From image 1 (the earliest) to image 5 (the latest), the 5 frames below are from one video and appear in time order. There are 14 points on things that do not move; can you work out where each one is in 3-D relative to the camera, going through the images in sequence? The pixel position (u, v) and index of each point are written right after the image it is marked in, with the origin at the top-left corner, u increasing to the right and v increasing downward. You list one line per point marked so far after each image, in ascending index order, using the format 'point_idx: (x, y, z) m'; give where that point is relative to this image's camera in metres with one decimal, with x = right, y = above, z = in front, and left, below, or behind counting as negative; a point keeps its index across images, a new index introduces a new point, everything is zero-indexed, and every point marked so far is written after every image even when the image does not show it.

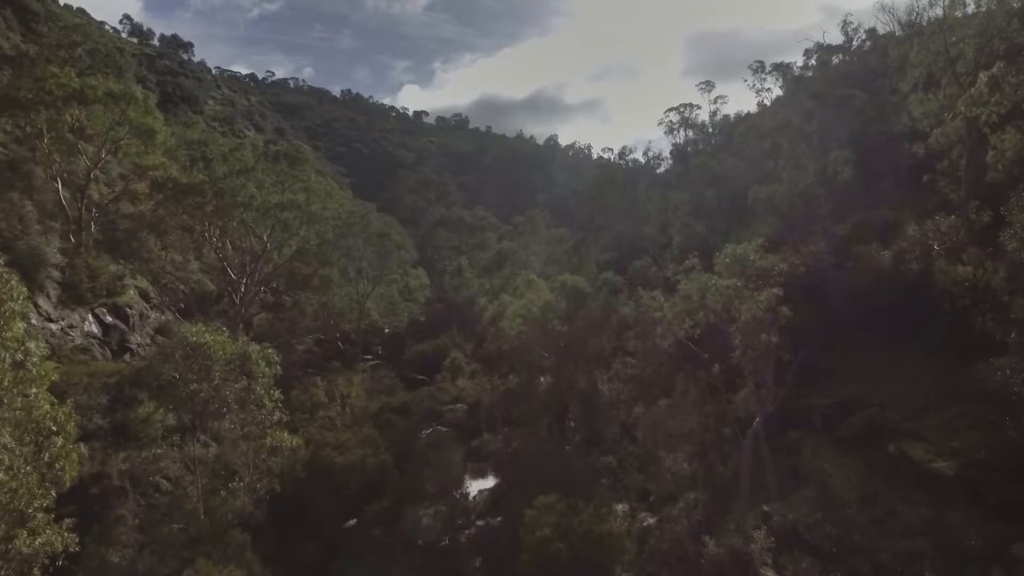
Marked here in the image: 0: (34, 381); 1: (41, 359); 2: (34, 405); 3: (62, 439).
0: (-6.1, -1.2, +12.1) m
1: (-6.2, -1.0, +12.7) m
2: (-6.0, -1.5, +11.9) m
3: (-6.0, -2.0, +12.4) m
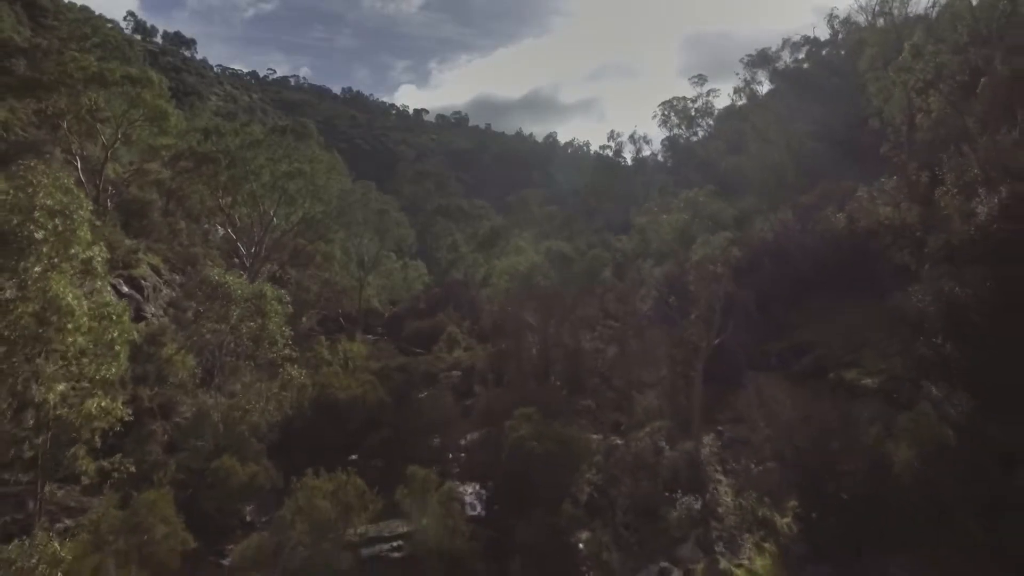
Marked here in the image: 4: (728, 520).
0: (-6.5, +0.2, +14.9) m
1: (-6.6, +0.4, +15.5) m
2: (-6.4, -0.1, +14.7) m
3: (-6.4, -0.6, +15.2) m
4: (+4.1, -4.3, +17.9) m
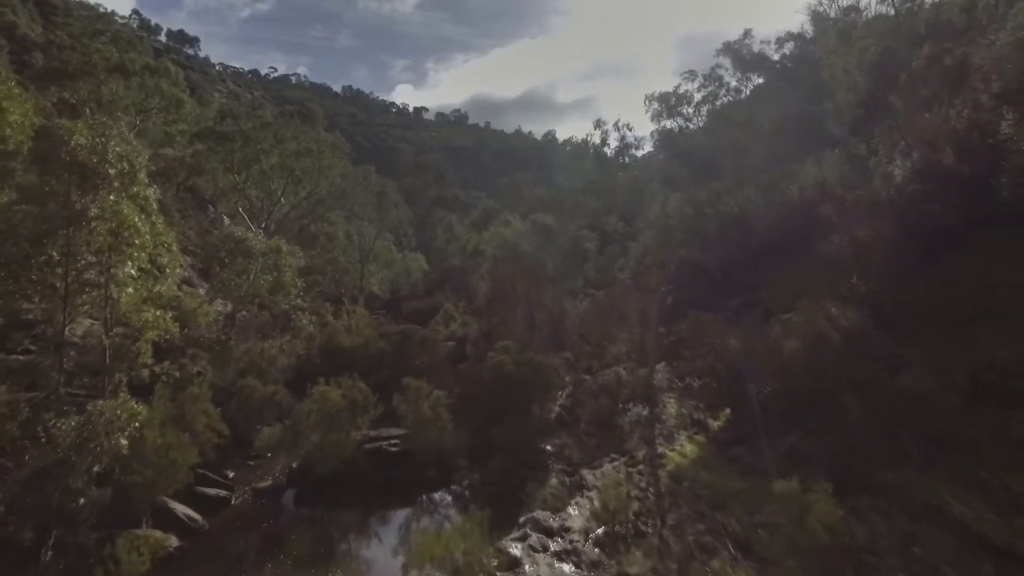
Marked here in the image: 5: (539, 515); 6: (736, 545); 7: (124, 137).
0: (-7.0, +1.4, +18.4) m
1: (-7.1, +1.7, +19.1) m
2: (-6.9, +1.2, +18.3) m
3: (-6.9, +0.7, +18.7) m
4: (+3.6, -3.0, +21.5) m
5: (+0.4, -3.6, +15.4) m
6: (+2.9, -3.3, +12.5) m
7: (-7.4, +2.9, +18.1) m
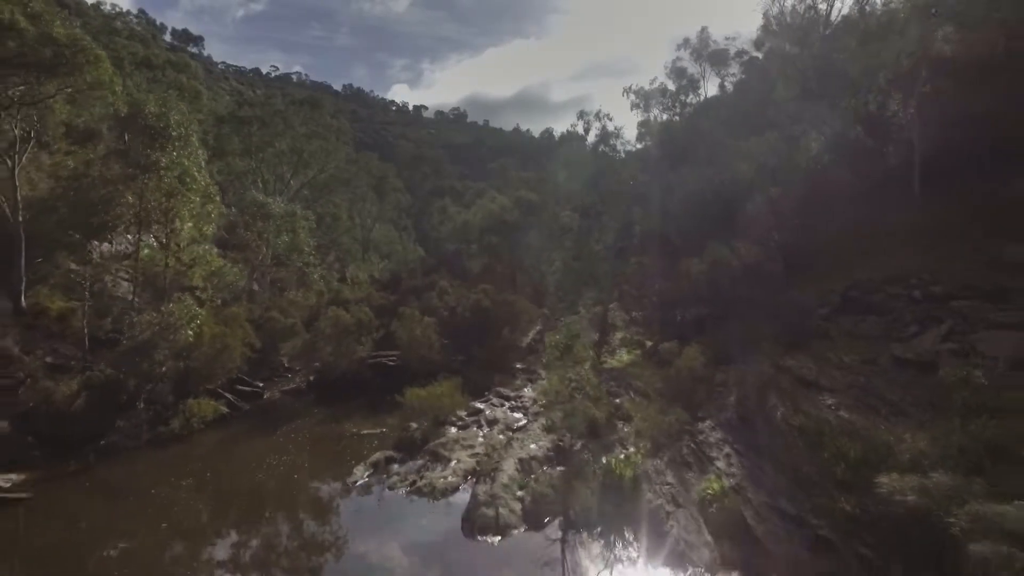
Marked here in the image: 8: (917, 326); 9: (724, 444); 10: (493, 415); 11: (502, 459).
0: (-7.7, +2.9, +23.4) m
1: (-7.8, +3.1, +24.0) m
2: (-7.6, +2.6, +23.2) m
3: (-7.5, +2.1, +23.7) m
4: (+2.9, -1.6, +26.4) m
5: (-0.2, -2.2, +20.4) m
6: (+2.3, -1.9, +17.4) m
7: (-8.1, +4.3, +23.1) m
8: (+7.9, -0.7, +18.4) m
9: (+3.0, -2.2, +13.4) m
10: (-0.4, -2.4, +17.9) m
11: (-0.2, -2.6, +14.6) m
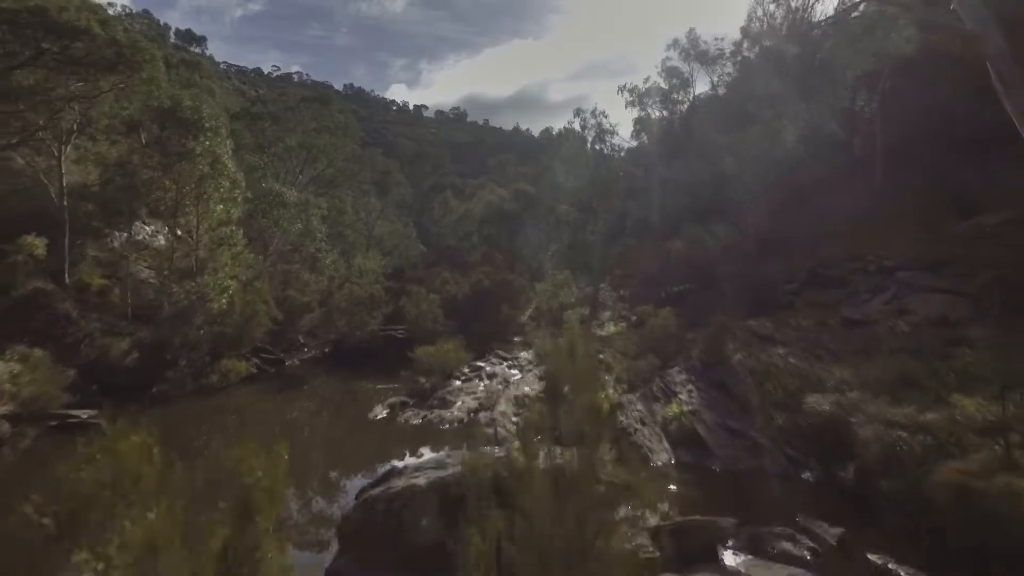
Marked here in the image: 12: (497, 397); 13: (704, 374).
0: (-7.7, +3.5, +25.8) m
1: (-7.9, +3.7, +26.5) m
2: (-7.6, +3.2, +25.7) m
3: (-7.6, +2.7, +26.1) m
4: (+2.9, -0.9, +28.9) m
5: (-0.3, -1.6, +22.9) m
6: (+2.2, -1.2, +19.9) m
7: (-8.1, +4.9, +25.5) m
8: (+7.8, -0.1, +20.9) m
9: (+2.9, -1.6, +15.9) m
10: (-0.4, -1.8, +20.4) m
11: (-0.2, -2.0, +17.1) m
12: (-0.3, -2.0, +17.6) m
13: (+3.2, -1.5, +16.1) m
